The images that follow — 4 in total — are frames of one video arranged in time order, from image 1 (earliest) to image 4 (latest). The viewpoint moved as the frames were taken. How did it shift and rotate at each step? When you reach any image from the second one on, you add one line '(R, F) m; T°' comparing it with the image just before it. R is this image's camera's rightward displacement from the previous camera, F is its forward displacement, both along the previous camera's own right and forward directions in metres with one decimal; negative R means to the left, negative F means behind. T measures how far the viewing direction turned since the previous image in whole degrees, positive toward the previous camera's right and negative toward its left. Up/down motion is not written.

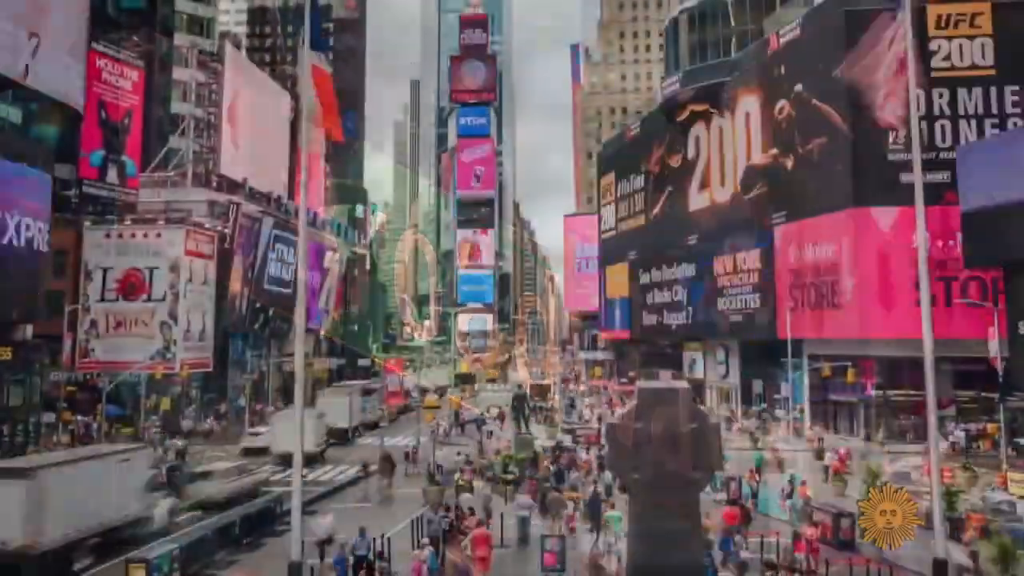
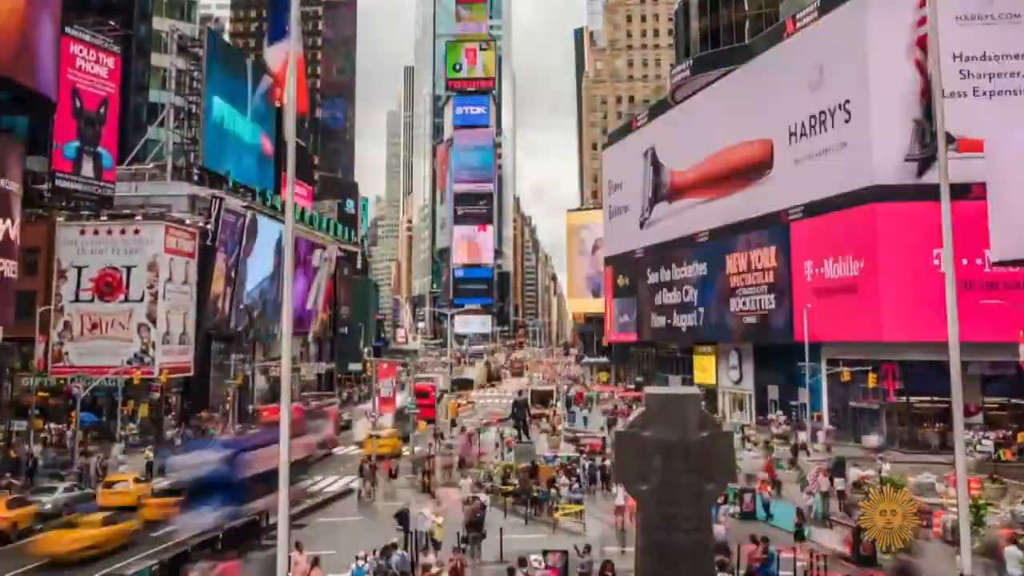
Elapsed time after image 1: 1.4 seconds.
(-0.1, +1.4) m; 0°
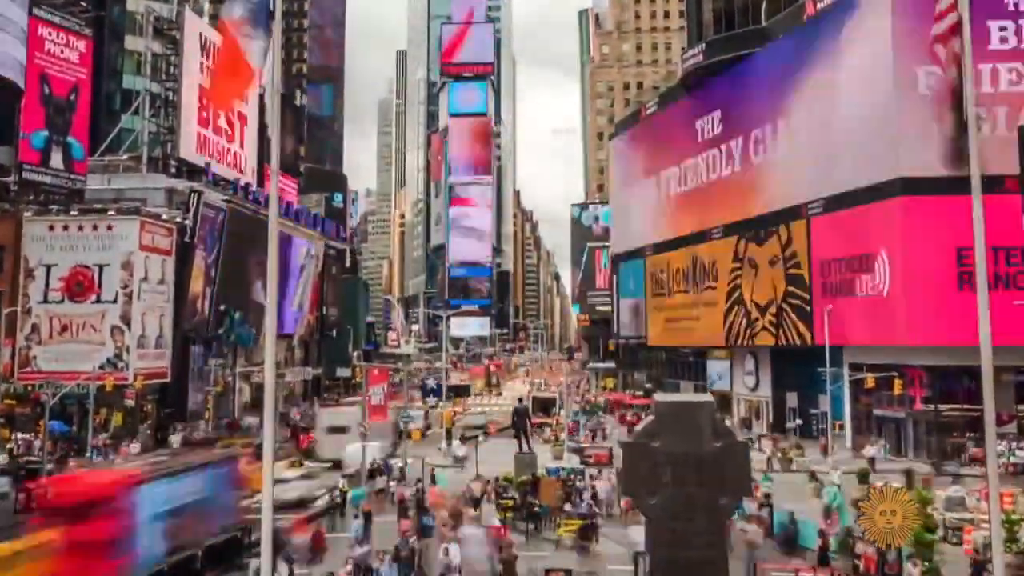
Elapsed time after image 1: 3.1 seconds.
(-0.1, +1.5) m; 0°
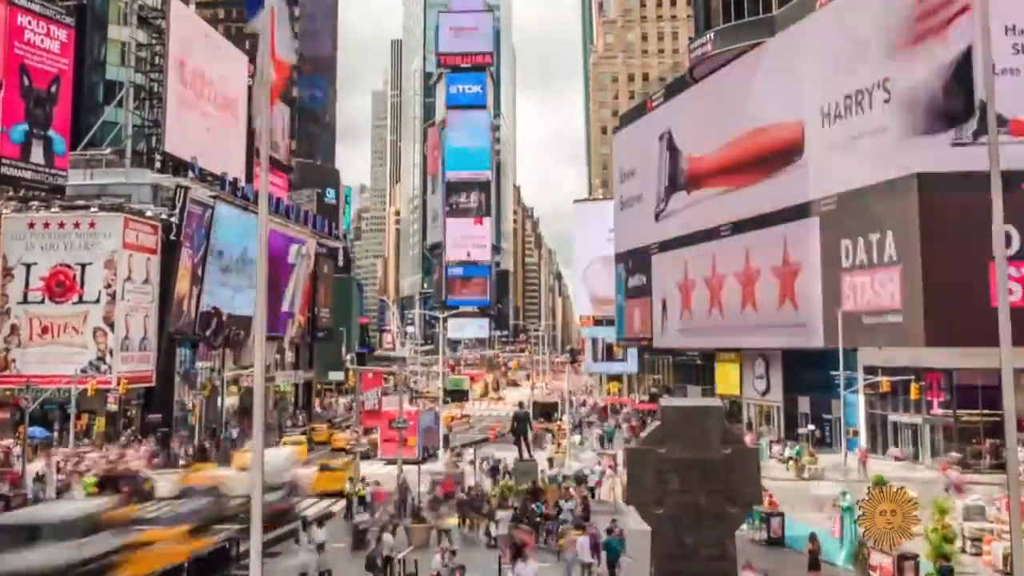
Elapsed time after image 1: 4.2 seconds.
(-0.1, +0.9) m; 0°
